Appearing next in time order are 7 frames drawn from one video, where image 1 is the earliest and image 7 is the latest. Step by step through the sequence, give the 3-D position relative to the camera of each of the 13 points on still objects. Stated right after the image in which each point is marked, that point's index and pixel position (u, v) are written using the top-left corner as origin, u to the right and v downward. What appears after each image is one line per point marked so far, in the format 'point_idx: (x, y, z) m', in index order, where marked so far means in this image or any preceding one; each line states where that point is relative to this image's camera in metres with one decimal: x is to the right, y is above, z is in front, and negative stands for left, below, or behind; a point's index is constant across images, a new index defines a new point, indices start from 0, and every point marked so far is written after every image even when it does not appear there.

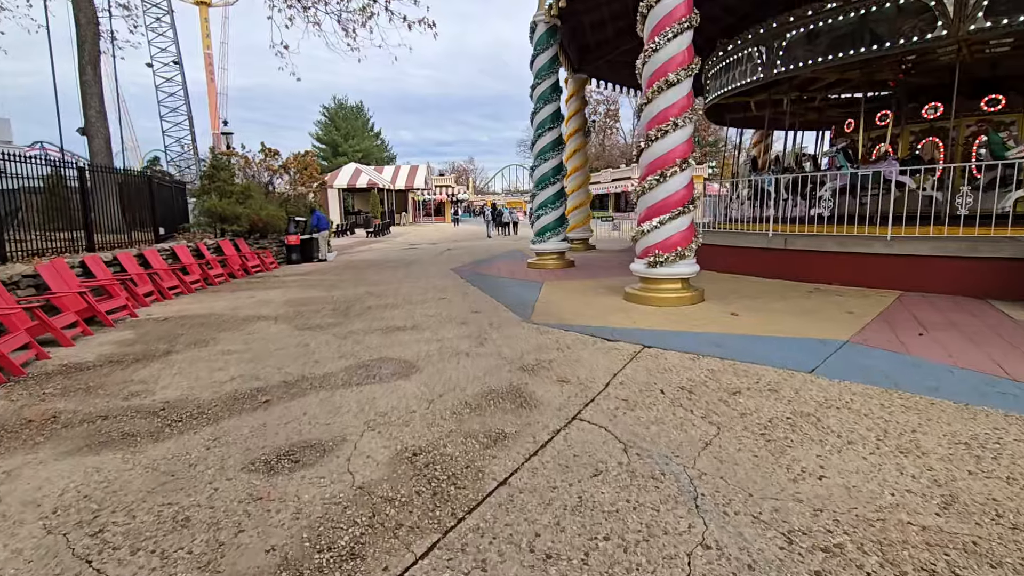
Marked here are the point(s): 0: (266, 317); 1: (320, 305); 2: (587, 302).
0: (-3.5, -0.4, +7.2) m
1: (-3.0, -0.3, +7.9) m
2: (+1.1, -0.2, +7.4) m
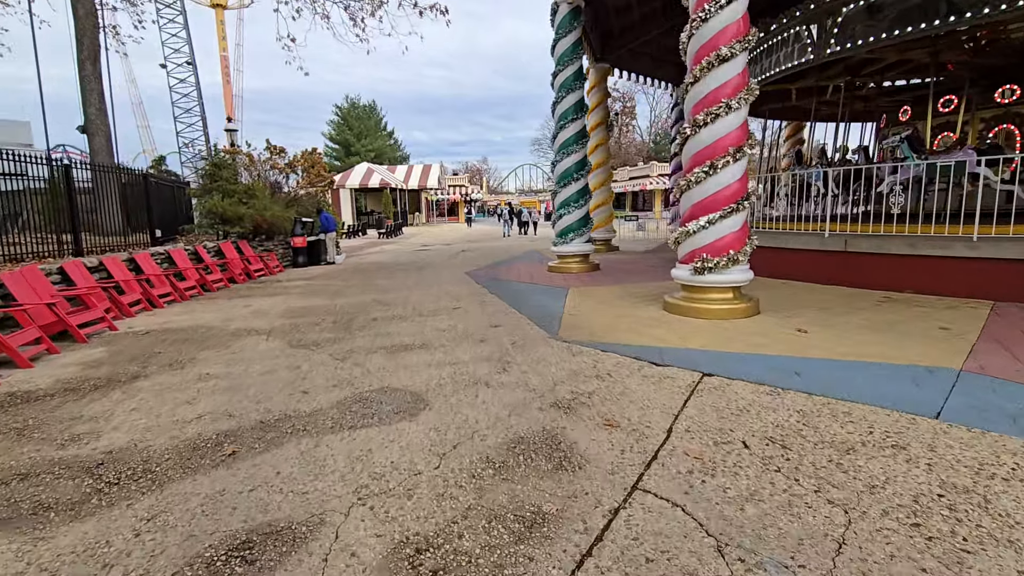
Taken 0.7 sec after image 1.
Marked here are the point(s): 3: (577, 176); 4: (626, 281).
0: (-3.2, -0.5, +6.4) m
1: (-2.7, -0.4, +7.1) m
2: (+1.4, -0.3, +6.4) m
3: (+1.3, +2.3, +10.4) m
4: (+2.0, +0.1, +8.9) m
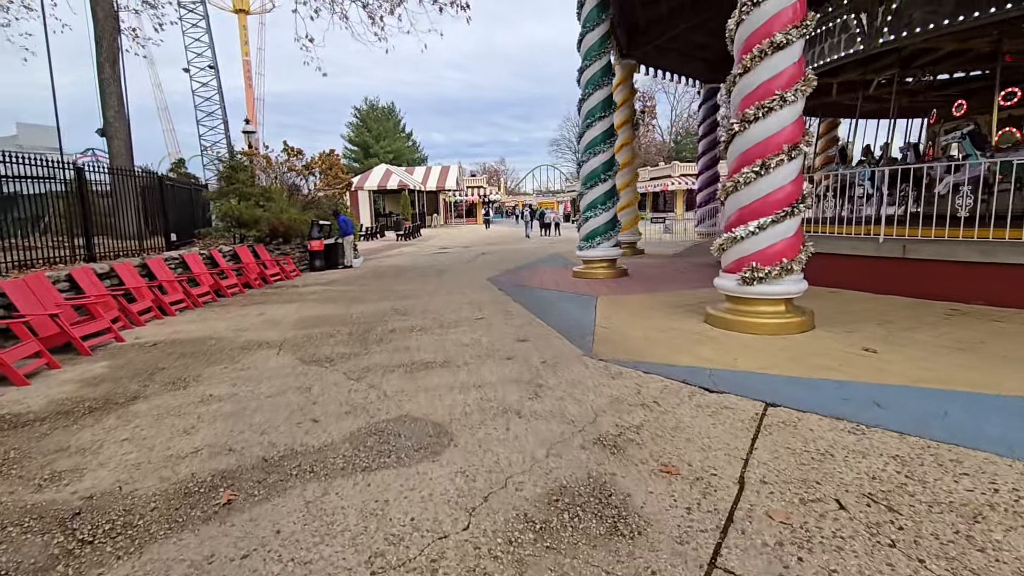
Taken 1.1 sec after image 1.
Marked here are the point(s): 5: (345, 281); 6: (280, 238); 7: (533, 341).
0: (-2.9, -0.6, +6.0) m
1: (-2.3, -0.5, +6.7) m
2: (+1.7, -0.4, +5.9) m
3: (+1.8, +2.2, +9.9) m
4: (+2.4, 0.0, +8.4) m
5: (-3.8, +0.1, +11.6) m
6: (-6.1, +1.3, +13.4) m
7: (+0.2, -0.6, +5.5) m
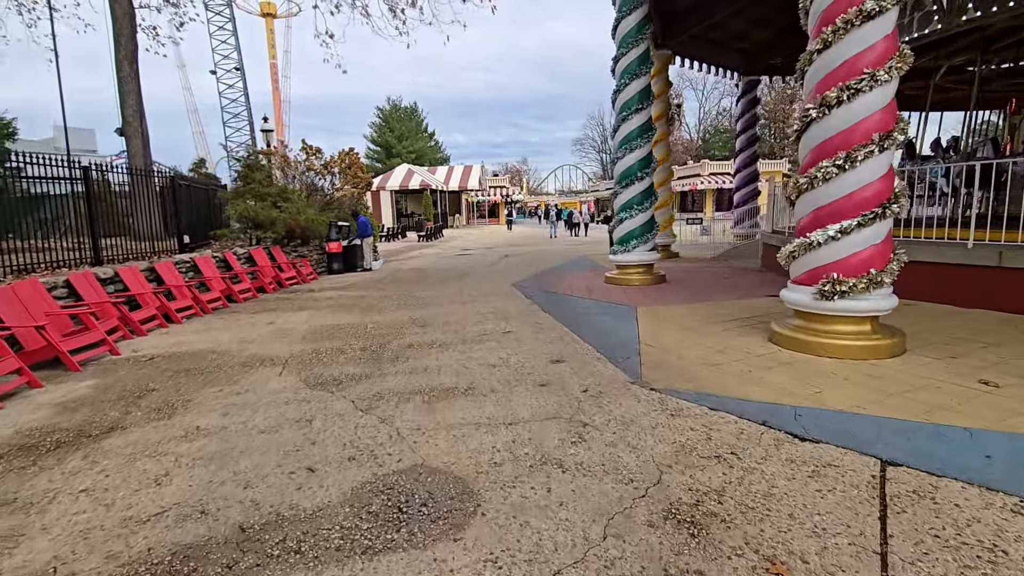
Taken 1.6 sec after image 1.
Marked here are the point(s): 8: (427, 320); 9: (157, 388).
0: (-2.5, -0.7, +5.4) m
1: (-2.0, -0.6, +6.0) m
2: (+2.0, -0.6, +5.1) m
3: (+2.3, +2.0, +9.1) m
4: (+2.8, -0.1, +7.5) m
5: (-3.2, 0.0, +11.0) m
6: (-5.5, +1.2, +12.9) m
7: (+0.5, -0.7, +4.7) m
8: (-1.2, -0.4, +7.0) m
9: (-3.2, -0.9, +4.6) m
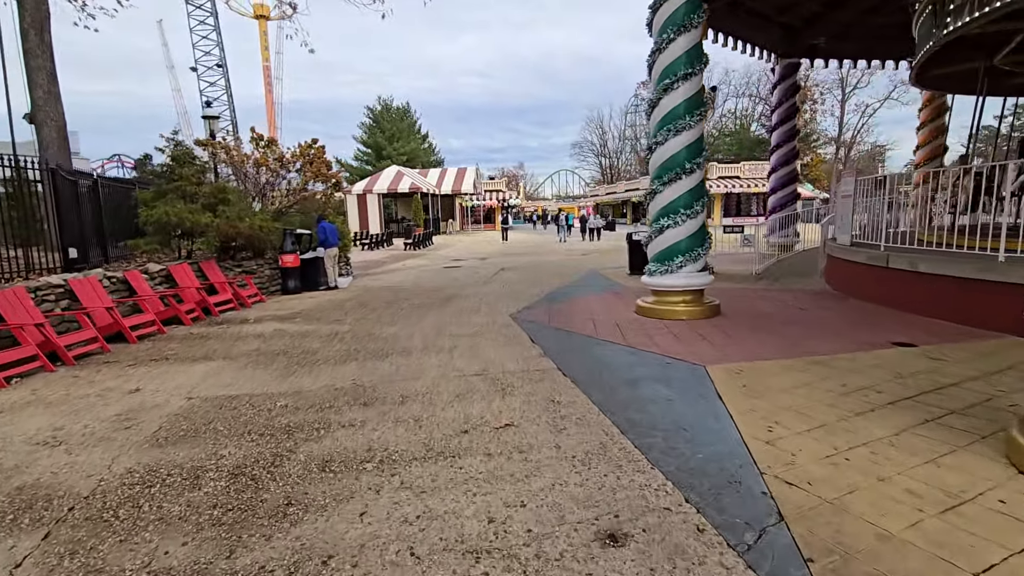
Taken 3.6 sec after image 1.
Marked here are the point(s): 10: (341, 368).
0: (-2.5, -1.2, +2.8) m
1: (-2.0, -1.0, +3.4) m
2: (+2.1, -1.0, +2.5) m
3: (+2.3, +1.6, +6.6) m
4: (+2.8, -0.6, +5.0) m
5: (-3.3, -0.4, +8.4) m
6: (-5.5, +0.7, +10.3) m
7: (+0.6, -1.1, +2.2) m
8: (-1.2, -0.9, +4.4) m
9: (-3.2, -1.3, +2.0) m
10: (-1.7, -0.8, +5.2) m
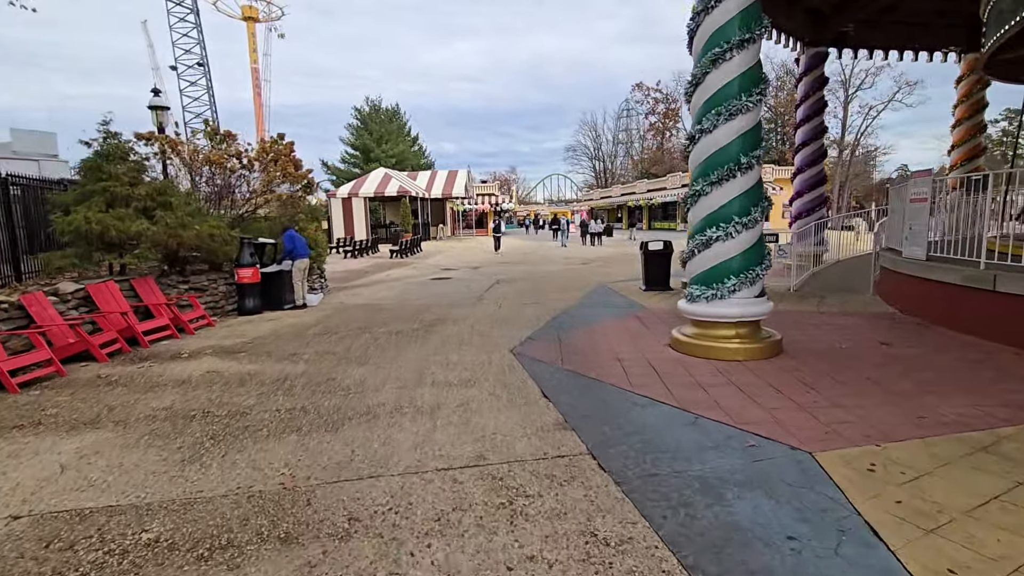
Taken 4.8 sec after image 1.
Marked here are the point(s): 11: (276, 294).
0: (-2.4, -1.5, +1.2) m
1: (-1.9, -1.3, +1.8) m
2: (+2.1, -1.3, +1.0) m
3: (+2.3, +1.3, +5.1) m
4: (+2.9, -0.9, +3.5) m
5: (-3.3, -0.8, +6.8) m
6: (-5.5, +0.4, +8.7) m
7: (+0.7, -1.4, +0.6) m
8: (-1.1, -1.2, +2.8) m
9: (-3.1, -1.6, +0.3) m
10: (-1.7, -1.1, +3.6) m
11: (-4.4, -0.1, +9.5) m
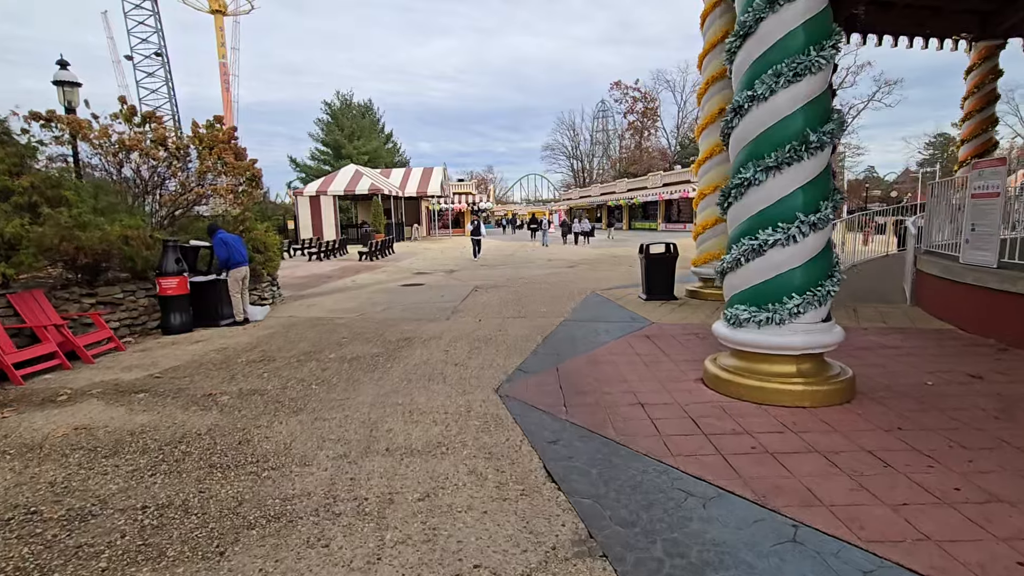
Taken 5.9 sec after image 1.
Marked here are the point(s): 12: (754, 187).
0: (-2.3, -1.6, -0.3) m
1: (-1.8, -1.5, +0.4) m
2: (+2.2, -1.4, -0.3) m
3: (+2.2, +1.1, +3.8) m
4: (+2.9, -1.0, +2.2) m
5: (-3.4, -0.9, +5.3) m
6: (-5.8, +0.2, +7.0) m
7: (+0.8, -1.6, -0.8) m
8: (-1.1, -1.4, +1.4) m
9: (-2.9, -1.8, -1.2) m
10: (-1.7, -1.3, +2.1) m
11: (-4.7, -0.3, +7.9) m
12: (+1.9, +0.8, +3.9) m
